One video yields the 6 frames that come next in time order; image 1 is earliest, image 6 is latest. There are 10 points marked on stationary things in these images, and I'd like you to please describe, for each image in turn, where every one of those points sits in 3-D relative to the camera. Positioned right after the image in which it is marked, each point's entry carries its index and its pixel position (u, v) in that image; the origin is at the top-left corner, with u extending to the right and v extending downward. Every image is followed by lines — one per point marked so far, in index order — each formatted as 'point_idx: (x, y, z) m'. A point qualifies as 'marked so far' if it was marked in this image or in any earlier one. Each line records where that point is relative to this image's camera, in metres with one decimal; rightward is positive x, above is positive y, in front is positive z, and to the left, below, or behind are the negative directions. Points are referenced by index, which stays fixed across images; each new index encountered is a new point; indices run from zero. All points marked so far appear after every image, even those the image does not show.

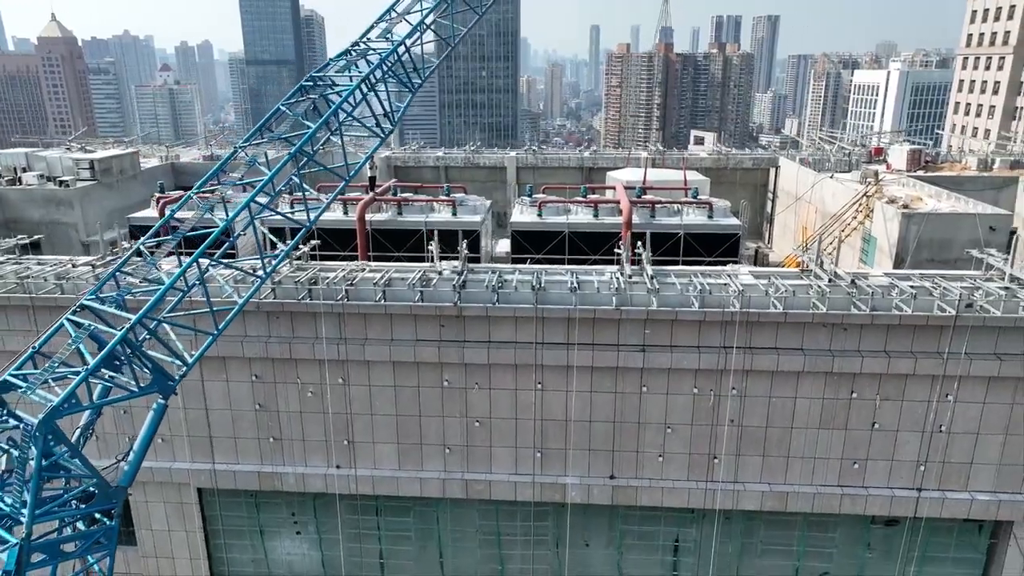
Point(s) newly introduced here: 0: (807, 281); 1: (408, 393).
0: (+7.2, +0.1, +16.8) m
1: (-2.6, -2.7, +17.8) m
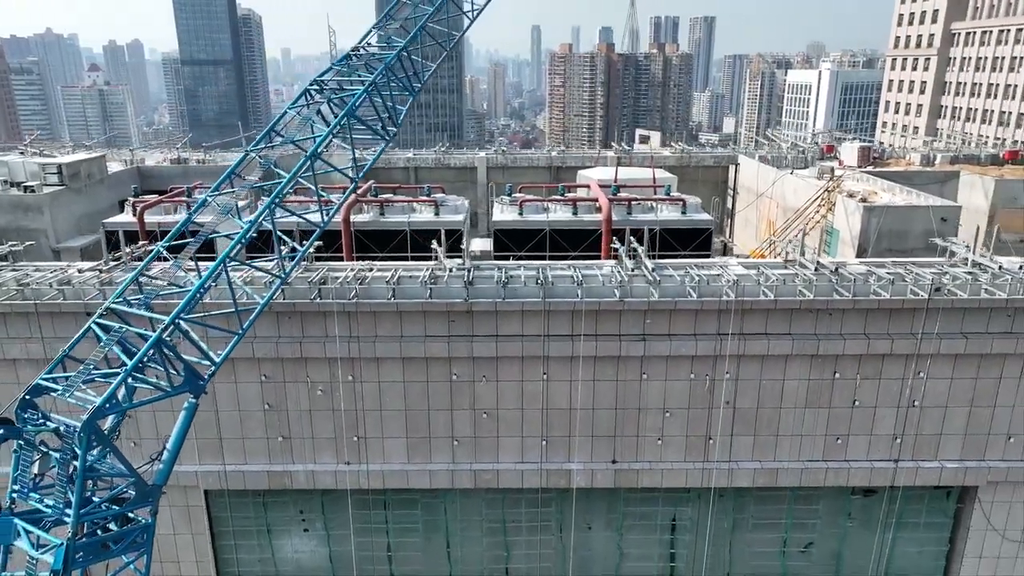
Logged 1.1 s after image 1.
0: (+7.3, +0.4, +18.1) m
1: (-2.5, -2.6, +18.3) m
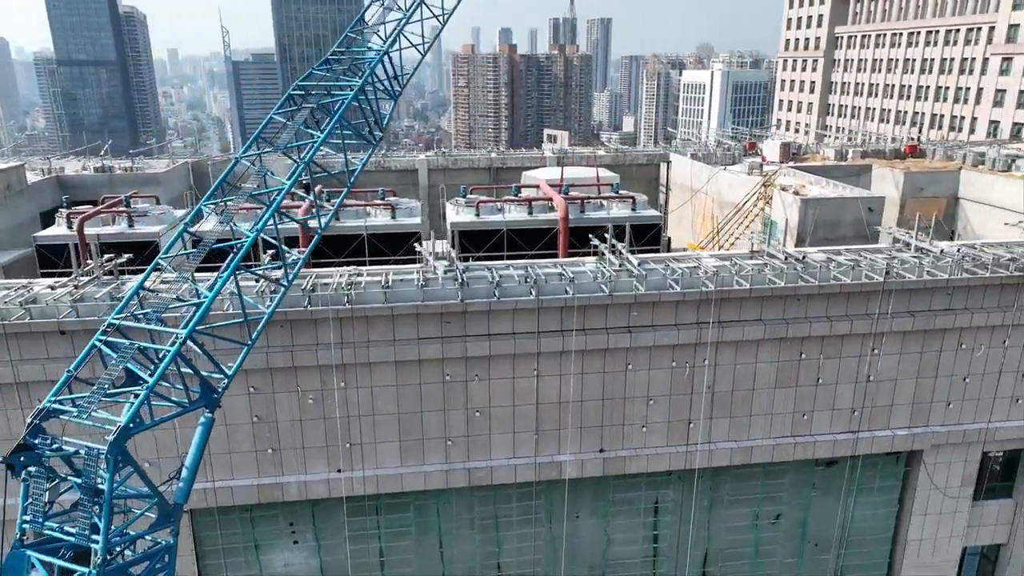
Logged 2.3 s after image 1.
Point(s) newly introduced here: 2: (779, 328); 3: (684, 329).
0: (+6.9, +0.7, +19.4) m
1: (-2.7, -2.7, +18.4) m
2: (+7.2, -1.1, +18.9) m
3: (+4.5, -1.1, +18.6) m
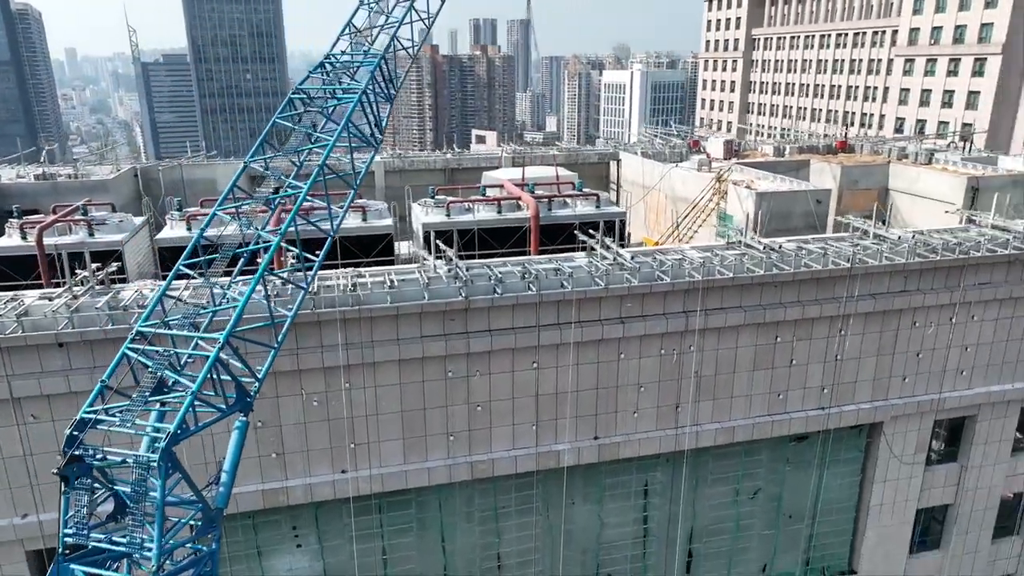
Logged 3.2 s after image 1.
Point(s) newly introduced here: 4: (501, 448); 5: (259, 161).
0: (+6.7, +1.1, +20.6) m
1: (-2.6, -2.7, +18.7) m
2: (+7.1, -0.7, +20.2) m
3: (+4.5, -0.8, +19.6) m
4: (-0.3, -4.5, +19.8) m
5: (-5.8, +2.9, +16.2) m
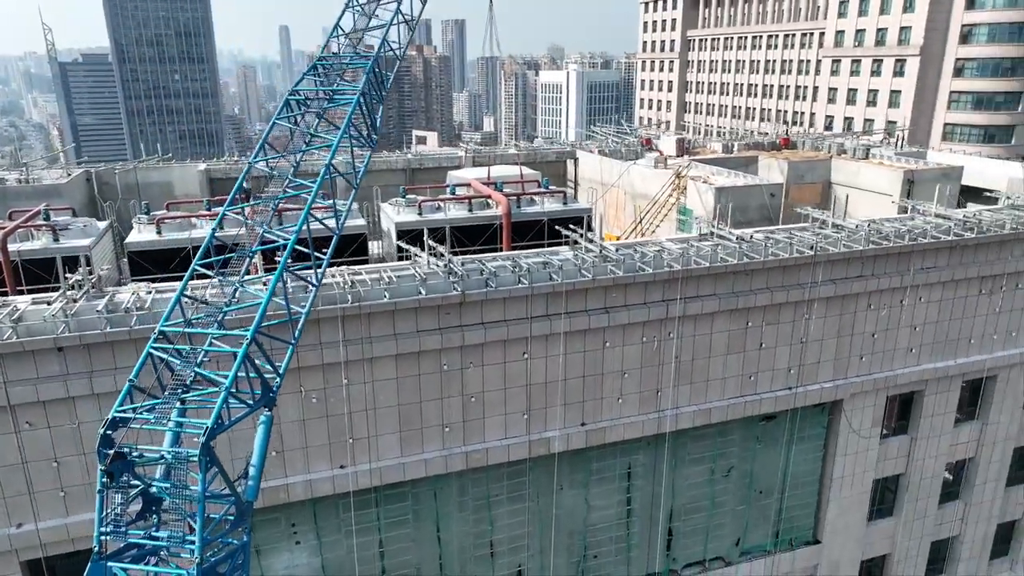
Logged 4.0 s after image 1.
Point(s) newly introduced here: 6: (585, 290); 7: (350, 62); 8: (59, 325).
0: (+6.2, +1.4, +21.8) m
1: (-2.8, -2.6, +19.1) m
2: (+6.7, -0.4, +21.4) m
3: (+4.1, -0.6, +20.6) m
4: (-0.5, -4.3, +20.4) m
5: (-5.9, +2.9, +16.4) m
6: (+2.1, -0.1, +19.9) m
7: (-4.2, +5.8, +18.0) m
8: (-10.2, -0.8, +15.8) m
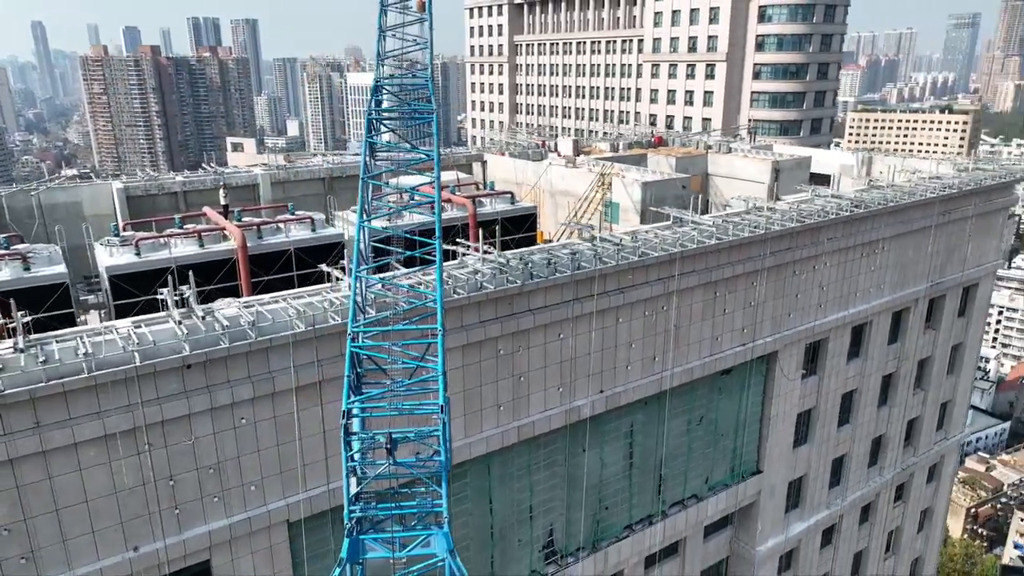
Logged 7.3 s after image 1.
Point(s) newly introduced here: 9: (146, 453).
0: (+6.5, +2.2, +26.1) m
1: (-1.2, -2.4, +21.3) m
2: (+7.2, +0.5, +25.9) m
3: (+5.0, +0.1, +24.5) m
4: (+0.8, -4.1, +23.1) m
5: (-3.9, +2.8, +17.8) m
6: (+3.1, +0.4, +23.2) m
7: (-2.9, +5.8, +19.7) m
8: (-7.6, -1.3, +16.2) m
9: (-8.5, -3.8, +16.3) m
